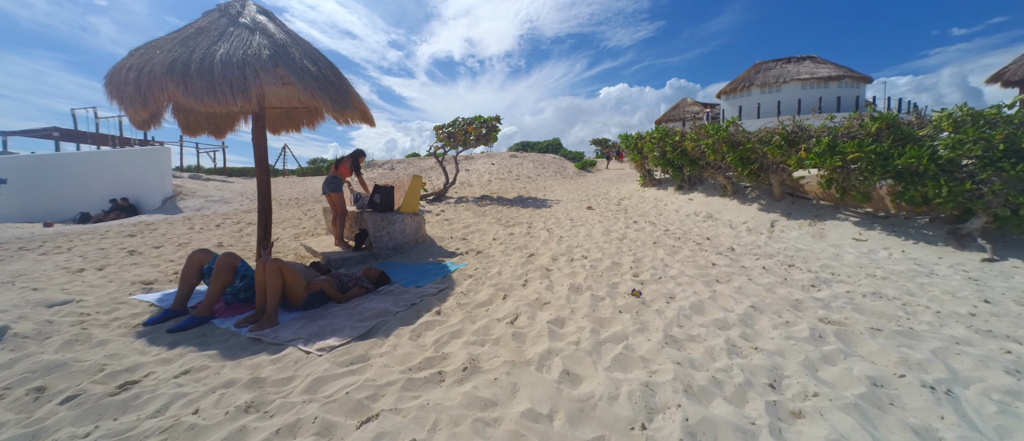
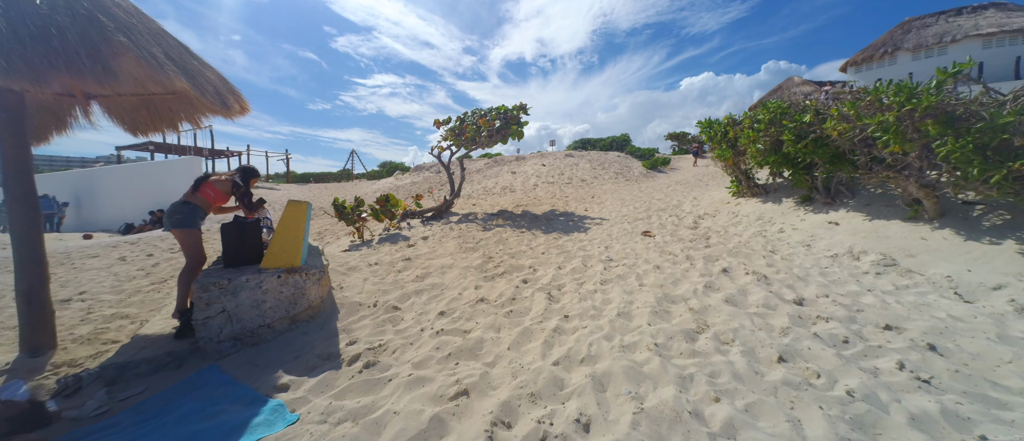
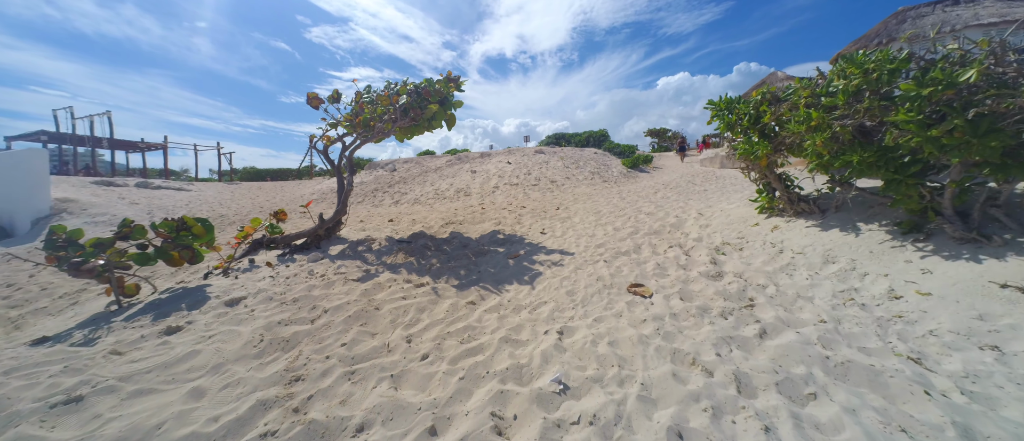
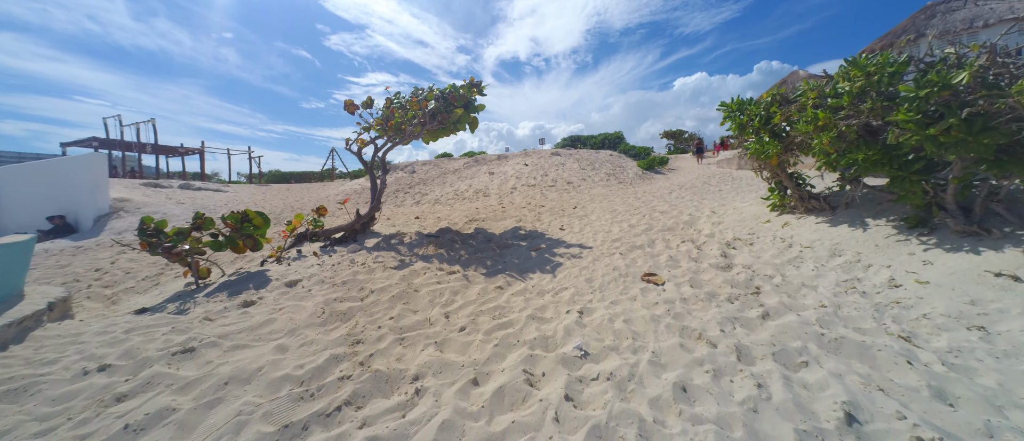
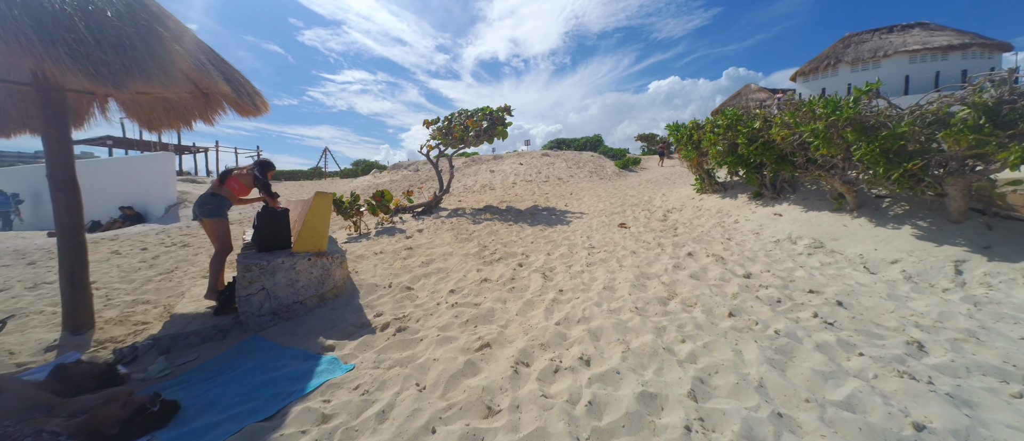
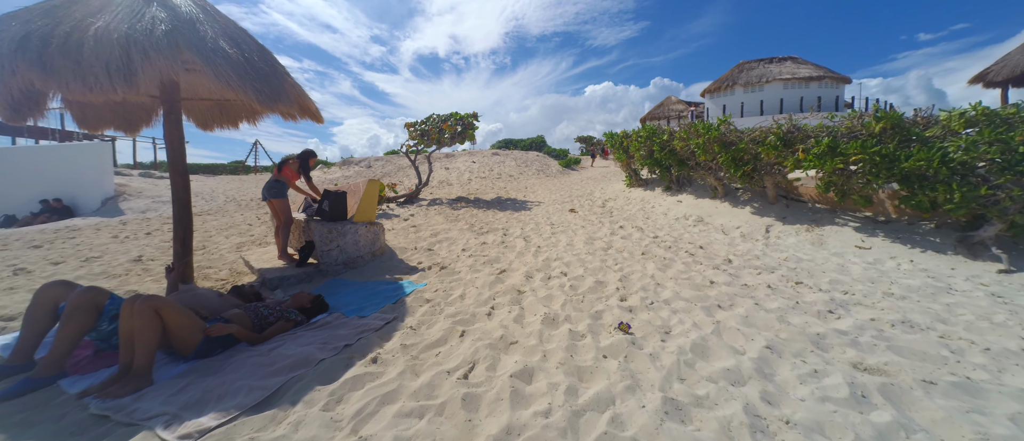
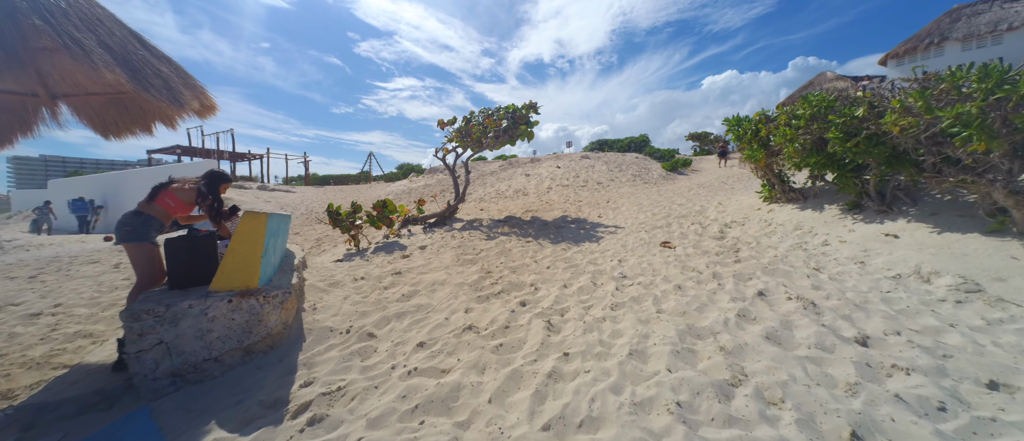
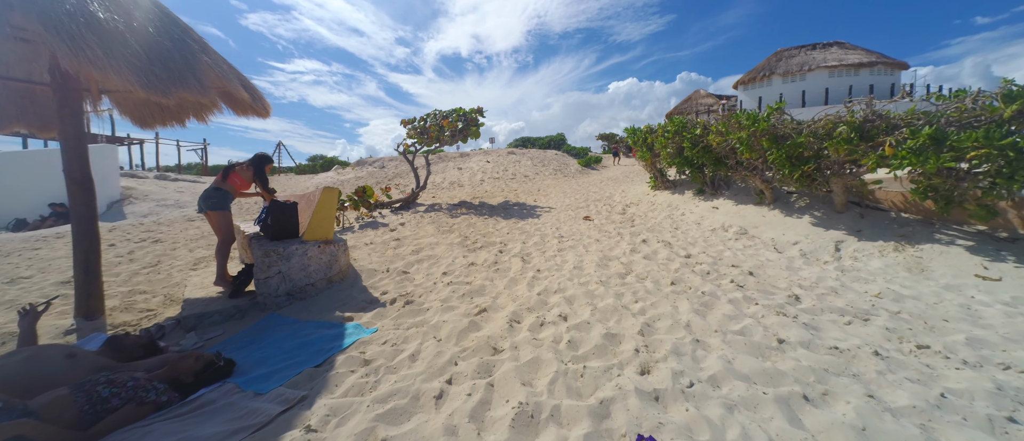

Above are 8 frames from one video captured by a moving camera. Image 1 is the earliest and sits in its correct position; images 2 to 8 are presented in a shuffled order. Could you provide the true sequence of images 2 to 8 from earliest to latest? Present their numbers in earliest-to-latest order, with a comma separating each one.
6, 8, 5, 2, 7, 4, 3
